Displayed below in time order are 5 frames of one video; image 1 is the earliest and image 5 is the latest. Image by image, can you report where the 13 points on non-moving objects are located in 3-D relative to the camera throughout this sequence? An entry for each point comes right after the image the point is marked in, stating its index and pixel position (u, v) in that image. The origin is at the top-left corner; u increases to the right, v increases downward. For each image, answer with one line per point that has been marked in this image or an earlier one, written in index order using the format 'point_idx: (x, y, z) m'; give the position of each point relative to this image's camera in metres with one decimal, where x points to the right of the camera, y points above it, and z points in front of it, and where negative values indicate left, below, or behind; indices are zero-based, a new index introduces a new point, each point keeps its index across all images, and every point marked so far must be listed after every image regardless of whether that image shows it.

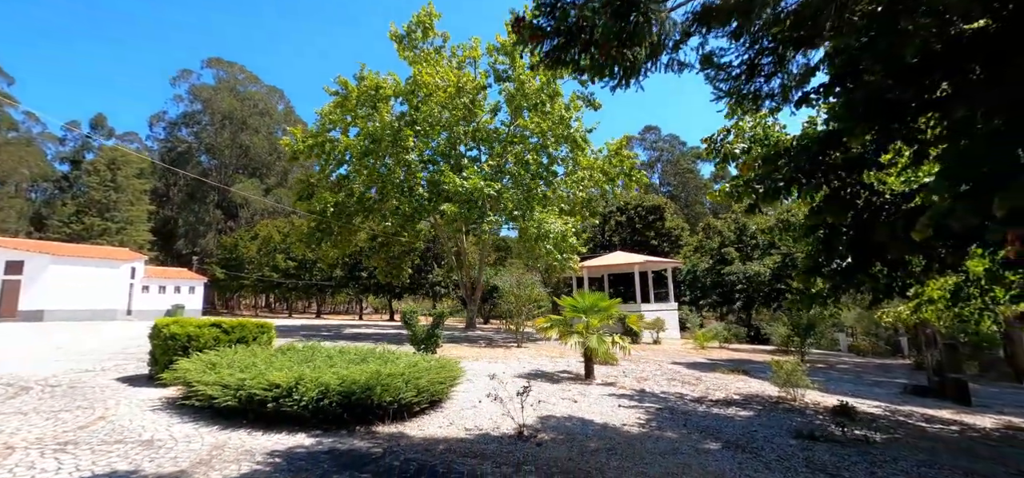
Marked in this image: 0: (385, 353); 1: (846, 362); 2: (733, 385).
0: (-1.7, -1.6, +6.4) m
1: (+11.0, -4.1, +15.5) m
2: (+4.1, -2.8, +8.8) m
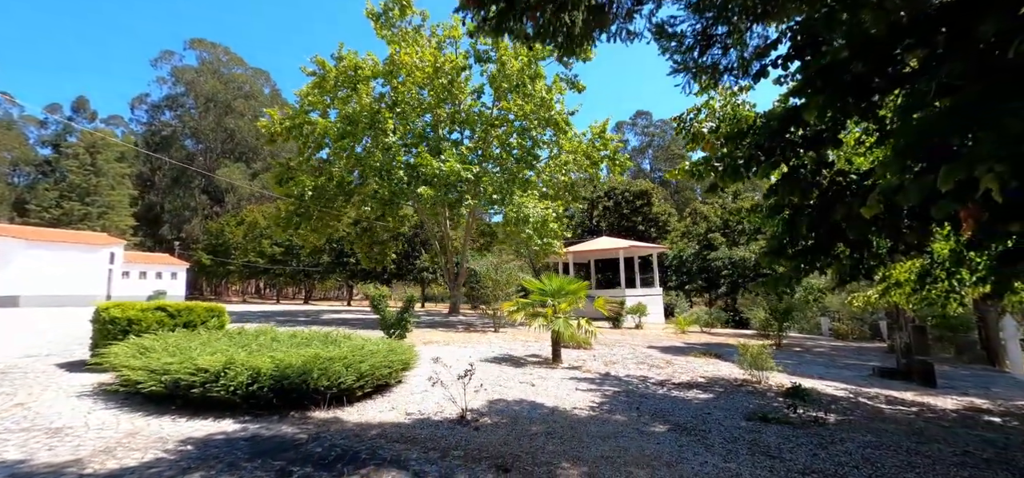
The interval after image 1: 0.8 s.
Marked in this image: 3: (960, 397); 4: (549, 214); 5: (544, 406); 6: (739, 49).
0: (-2.3, -1.3, +6.2) m
1: (+10.3, -3.5, +15.5) m
2: (+3.5, -2.4, +8.8) m
3: (+7.5, -2.6, +7.8) m
4: (+1.4, +0.9, +17.7) m
5: (+0.4, -1.9, +5.3) m
6: (+2.4, +2.0, +5.0) m
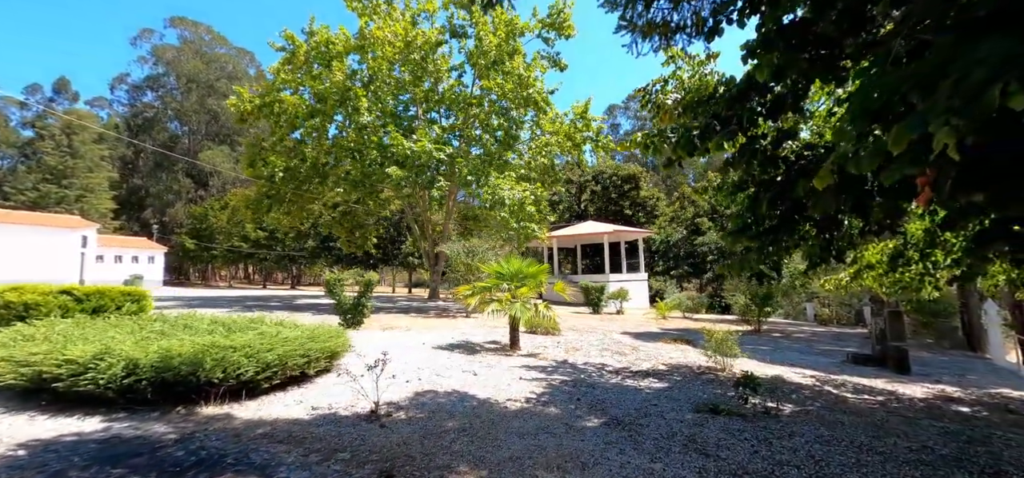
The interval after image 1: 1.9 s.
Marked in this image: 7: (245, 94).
0: (-3.1, -1.0, +5.8) m
1: (+9.5, -3.0, +15.3) m
2: (+2.7, -2.1, +8.4) m
3: (+6.7, -2.3, +7.4) m
4: (+0.5, +1.6, +17.2) m
5: (-0.4, -1.6, +4.9) m
6: (+1.7, +2.3, +4.5) m
7: (-11.0, +6.0, +19.3) m
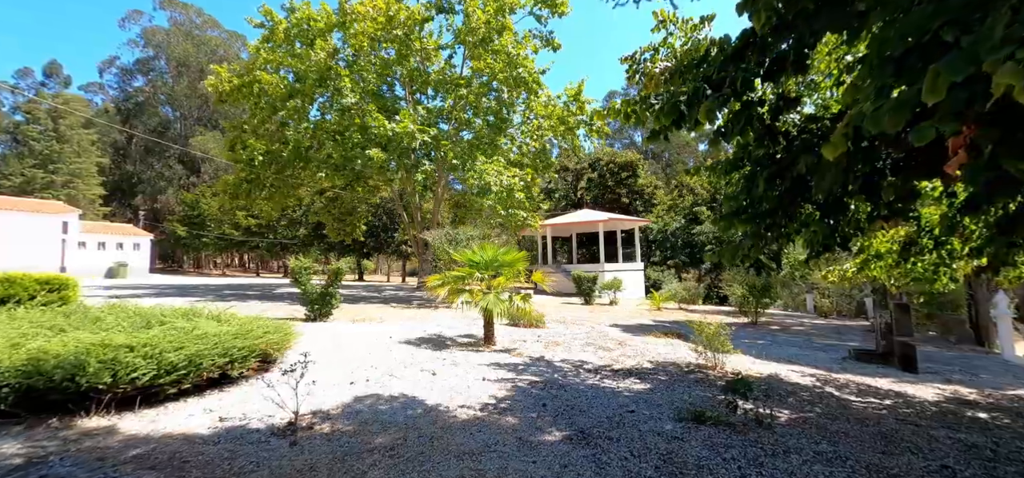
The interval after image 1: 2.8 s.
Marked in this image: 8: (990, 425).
0: (-3.5, -0.8, +5.1) m
1: (+9.1, -2.6, +14.6) m
2: (+2.3, -1.9, +7.7) m
3: (+6.3, -2.1, +6.8) m
4: (+0.1, +2.0, +16.5) m
5: (-0.8, -1.5, +4.2) m
6: (+1.3, +2.4, +3.8) m
7: (-11.4, +6.5, +18.5) m
8: (+4.9, -1.9, +4.8) m
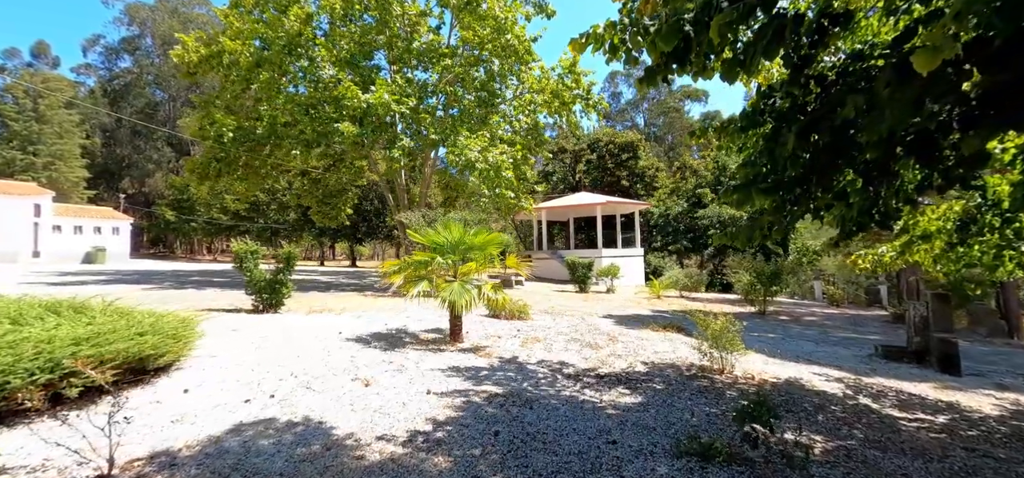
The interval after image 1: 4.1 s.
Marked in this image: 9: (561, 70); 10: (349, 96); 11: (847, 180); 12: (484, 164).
0: (-3.9, -0.6, +4.0) m
1: (+8.7, -2.1, +13.5) m
2: (+1.9, -1.6, +6.6) m
3: (+5.9, -1.9, +5.7) m
4: (-0.2, +2.6, +15.3) m
5: (-1.2, -1.3, +3.1) m
6: (+0.9, +2.6, +2.5) m
7: (-11.7, +7.2, +17.1) m
8: (+4.5, -1.7, +3.6) m
9: (+1.9, +6.3, +17.4) m
10: (-4.7, +4.3, +14.0) m
11: (+2.7, +0.5, +3.7) m
12: (-0.8, +2.4, +14.8) m
